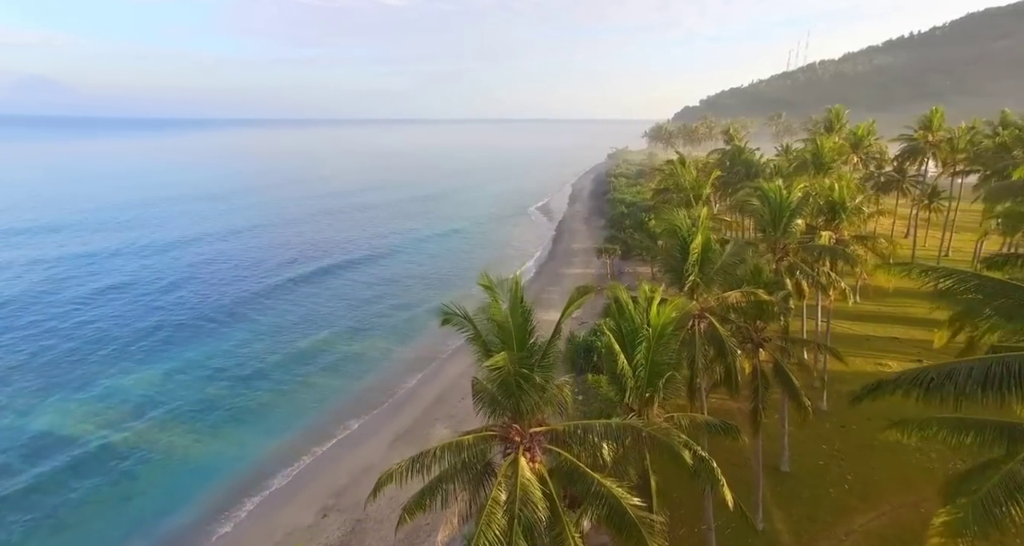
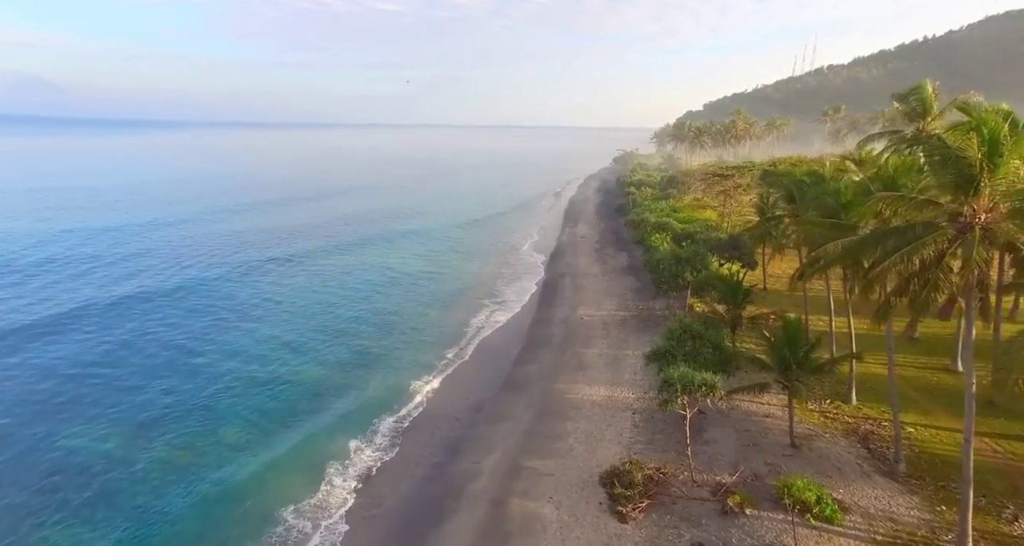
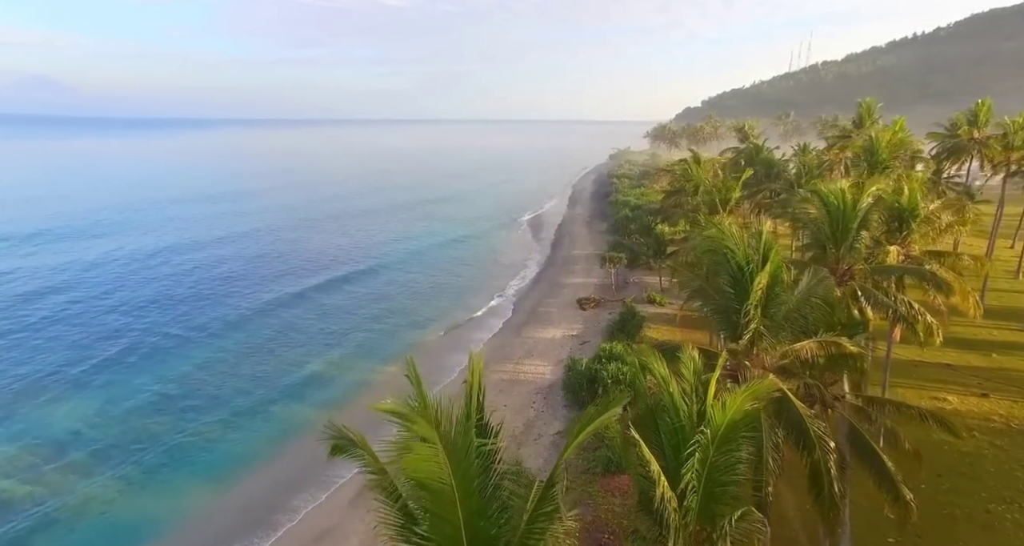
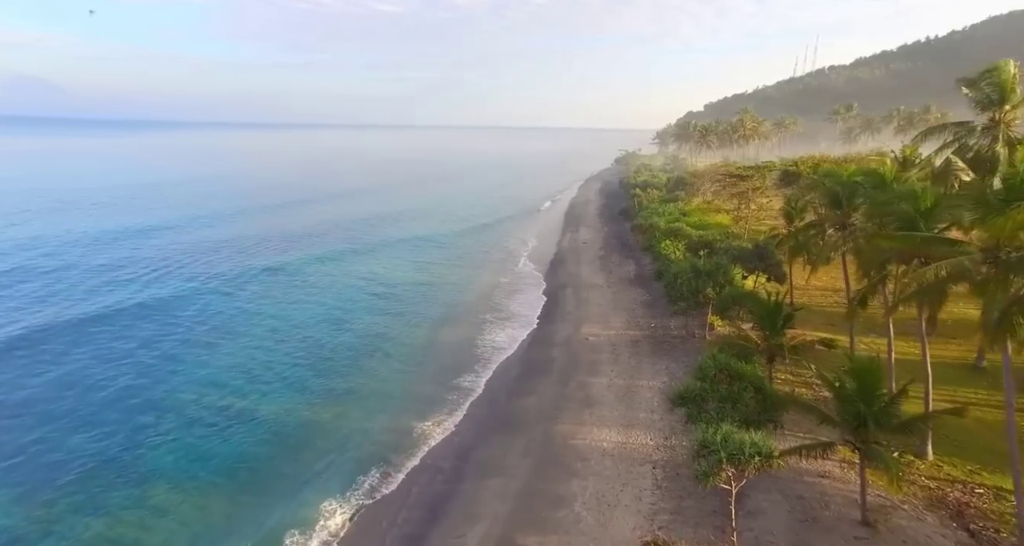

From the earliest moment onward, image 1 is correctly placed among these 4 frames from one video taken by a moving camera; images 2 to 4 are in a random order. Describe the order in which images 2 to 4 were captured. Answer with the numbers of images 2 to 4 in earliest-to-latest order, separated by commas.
3, 2, 4
